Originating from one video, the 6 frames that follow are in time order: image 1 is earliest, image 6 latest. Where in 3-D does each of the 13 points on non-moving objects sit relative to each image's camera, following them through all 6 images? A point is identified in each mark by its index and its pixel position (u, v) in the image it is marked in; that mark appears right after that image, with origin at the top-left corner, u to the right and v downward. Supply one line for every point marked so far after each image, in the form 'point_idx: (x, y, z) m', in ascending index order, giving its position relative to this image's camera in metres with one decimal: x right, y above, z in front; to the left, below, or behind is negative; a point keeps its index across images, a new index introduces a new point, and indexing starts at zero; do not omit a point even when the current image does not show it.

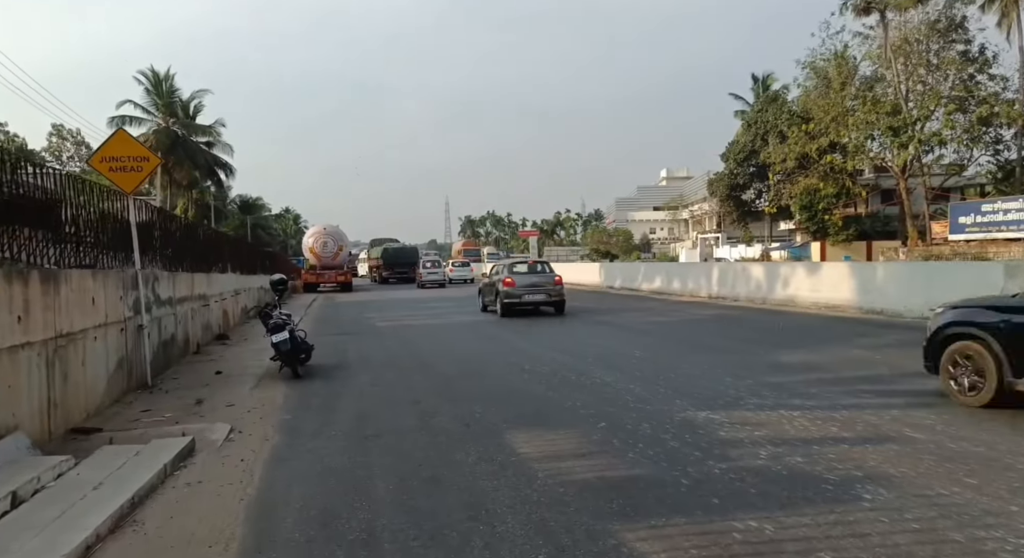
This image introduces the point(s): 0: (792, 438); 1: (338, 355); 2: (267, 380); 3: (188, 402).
0: (+2.2, -1.2, +5.8) m
1: (-3.0, -1.3, +13.1) m
2: (-3.4, -1.4, +10.3) m
3: (-3.7, -1.4, +8.6) m
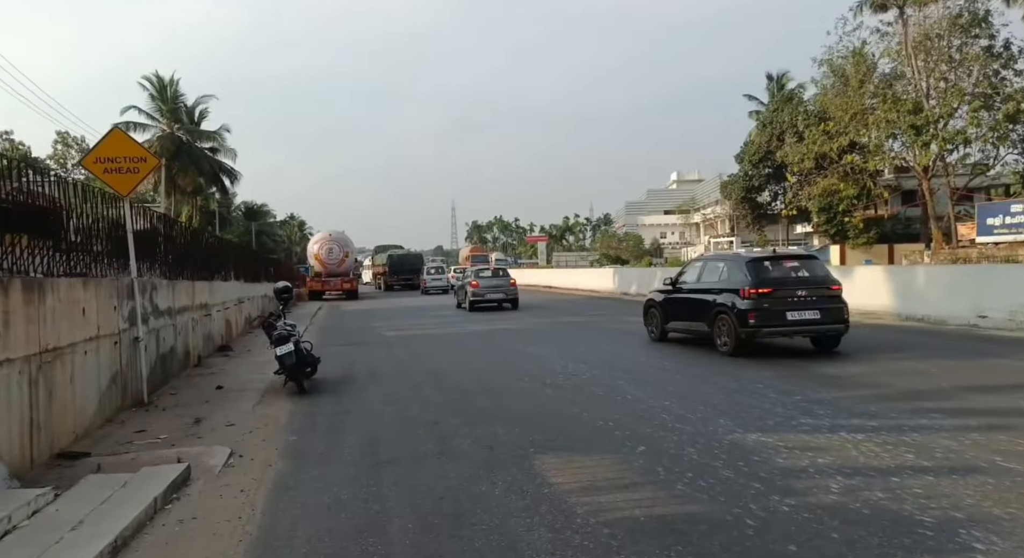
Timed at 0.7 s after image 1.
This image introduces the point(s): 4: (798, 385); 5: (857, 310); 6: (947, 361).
0: (+2.4, -1.3, +5.2) m
1: (-2.7, -1.5, +12.4) m
2: (-3.1, -1.5, +9.7) m
3: (-3.5, -1.5, +8.0) m
4: (+3.4, -1.3, +9.0) m
5: (+8.3, -0.7, +18.1) m
6: (+6.0, -1.2, +10.4) m
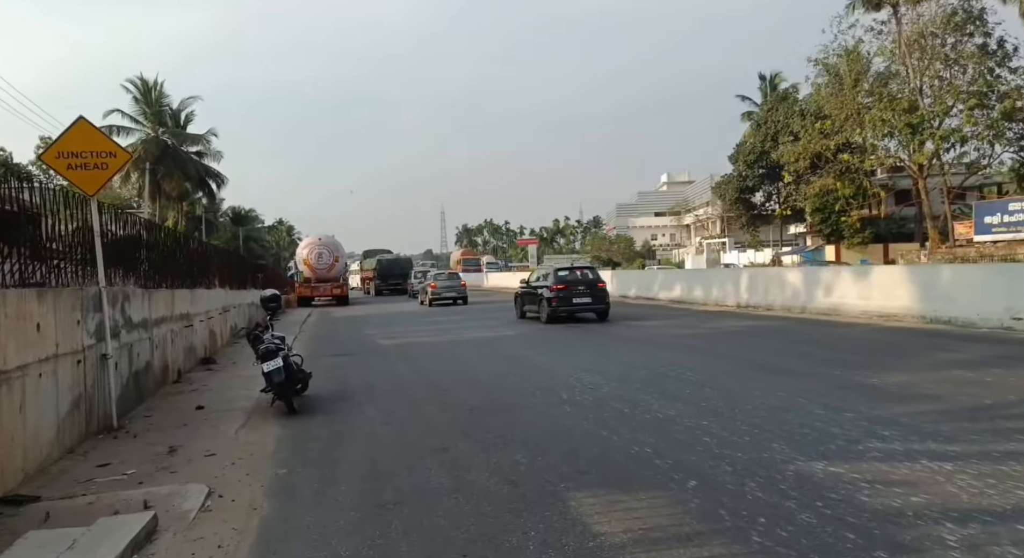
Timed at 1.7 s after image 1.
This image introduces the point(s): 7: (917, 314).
0: (+2.6, -1.3, +4.3) m
1: (-2.6, -1.6, +11.4) m
2: (-3.0, -1.6, +8.7) m
3: (-3.3, -1.6, +7.0) m
4: (+3.6, -1.3, +8.1) m
5: (+8.3, -0.8, +17.3) m
6: (+6.2, -1.2, +9.5) m
7: (+8.6, -0.8, +16.0) m
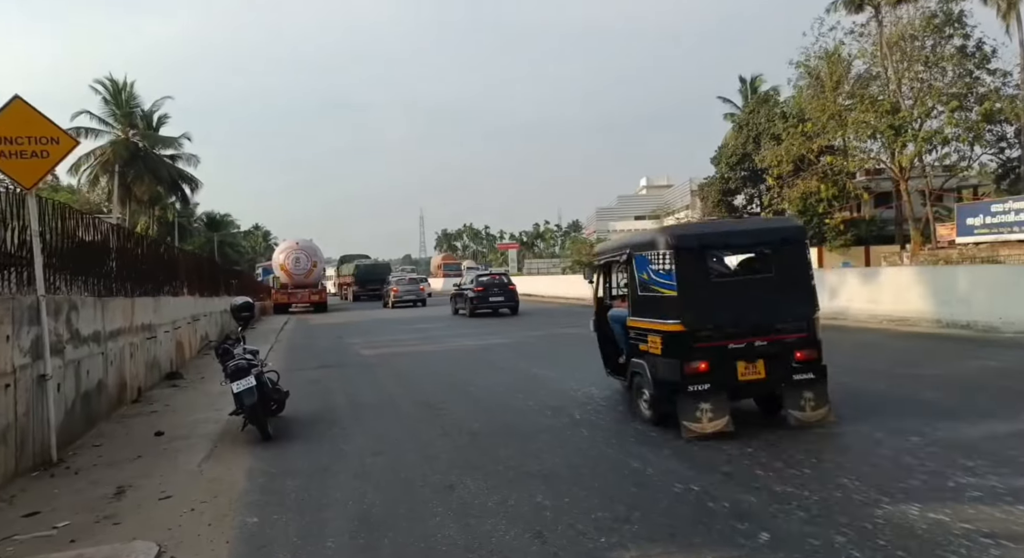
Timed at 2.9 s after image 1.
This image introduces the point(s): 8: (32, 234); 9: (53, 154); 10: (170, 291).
0: (+2.8, -1.3, +3.3) m
1: (-2.6, -1.6, +10.3) m
2: (-2.9, -1.7, +7.5) m
3: (-3.2, -1.7, +5.8) m
4: (+3.6, -1.3, +7.1) m
5: (+8.1, -0.8, +16.5) m
6: (+6.2, -1.2, +8.7) m
7: (+8.5, -0.8, +15.2) m
8: (-4.6, +0.4, +7.2) m
9: (-4.4, +1.2, +7.1) m
10: (-6.5, -0.2, +14.1) m
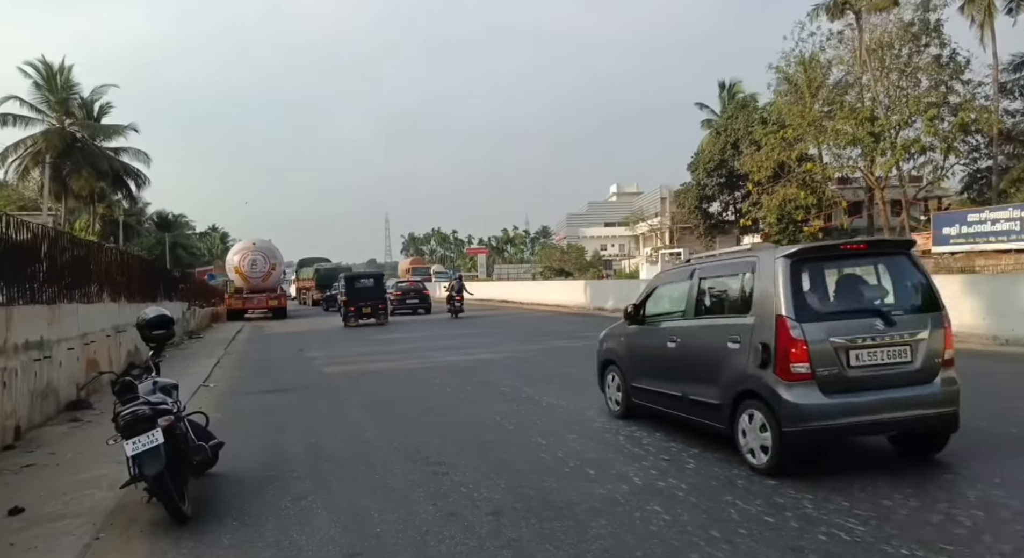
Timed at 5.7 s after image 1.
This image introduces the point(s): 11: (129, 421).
0: (+3.3, -1.3, +1.0) m
1: (-2.5, -1.7, +7.8) m
2: (-2.6, -1.7, +5.0) m
3: (-2.8, -1.6, +3.3) m
4: (+3.9, -1.4, +4.9) m
5: (+7.9, -1.0, +14.5) m
6: (+6.4, -1.3, +6.5) m
7: (+8.4, -1.0, +13.2) m
8: (-4.3, +0.4, +4.6) m
9: (-4.1, +1.2, +4.5) m
10: (-6.5, -0.3, +11.4) m
11: (-2.6, -0.9, +5.1) m
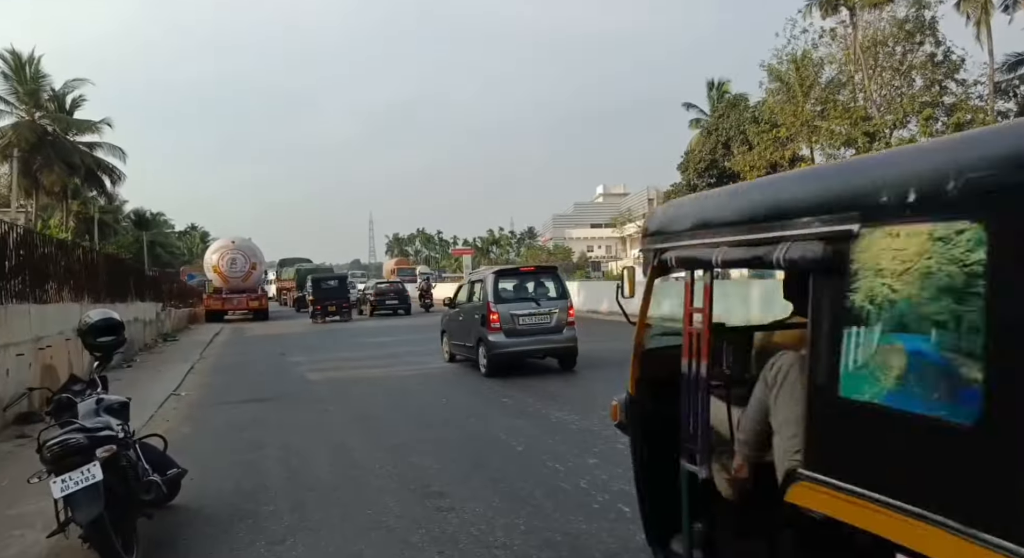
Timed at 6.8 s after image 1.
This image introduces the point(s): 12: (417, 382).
0: (+3.5, -1.3, +0.1) m
1: (-2.4, -1.7, +6.7) m
2: (-2.5, -1.6, +3.9) m
3: (-2.6, -1.6, +2.2) m
4: (+4.1, -1.4, +4.0) m
5: (+7.9, -1.0, +13.6) m
6: (+6.5, -1.3, +5.7) m
7: (+8.4, -1.0, +12.4) m
8: (-4.1, +0.4, +3.5) m
9: (-3.9, +1.2, +3.4) m
10: (-6.5, -0.2, +10.3) m
11: (-2.4, -0.9, +4.0) m
12: (-1.5, -1.6, +11.9) m
